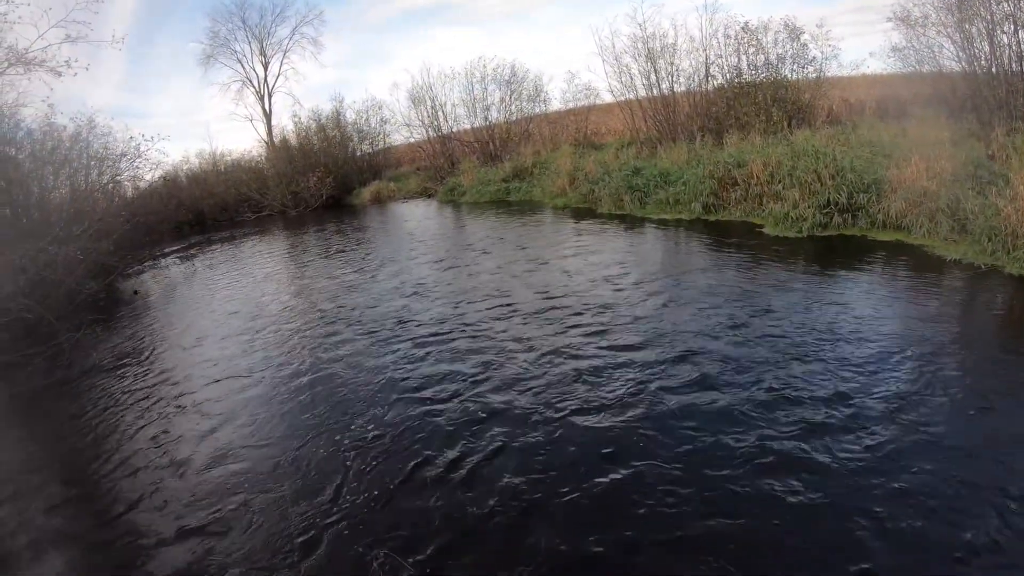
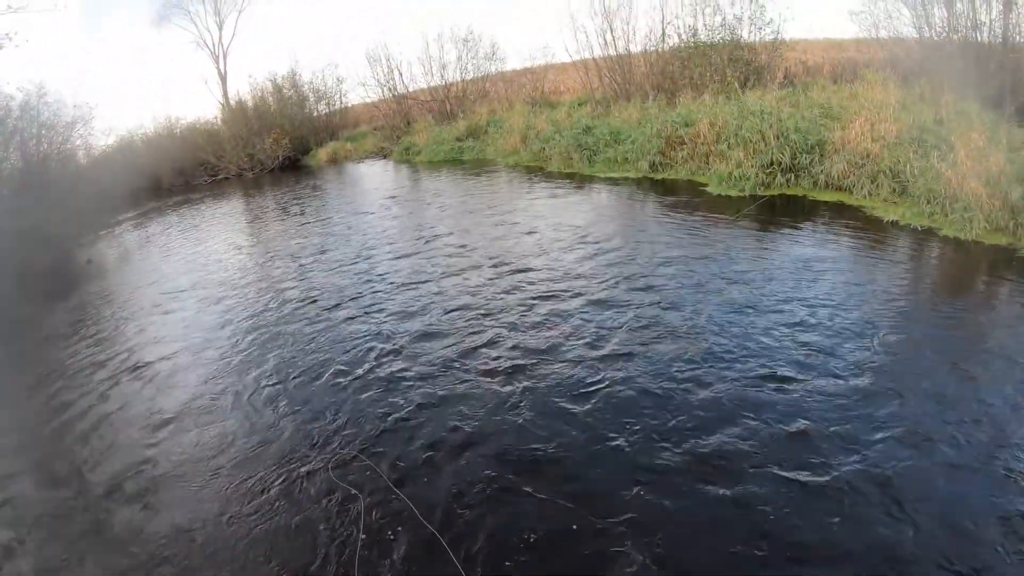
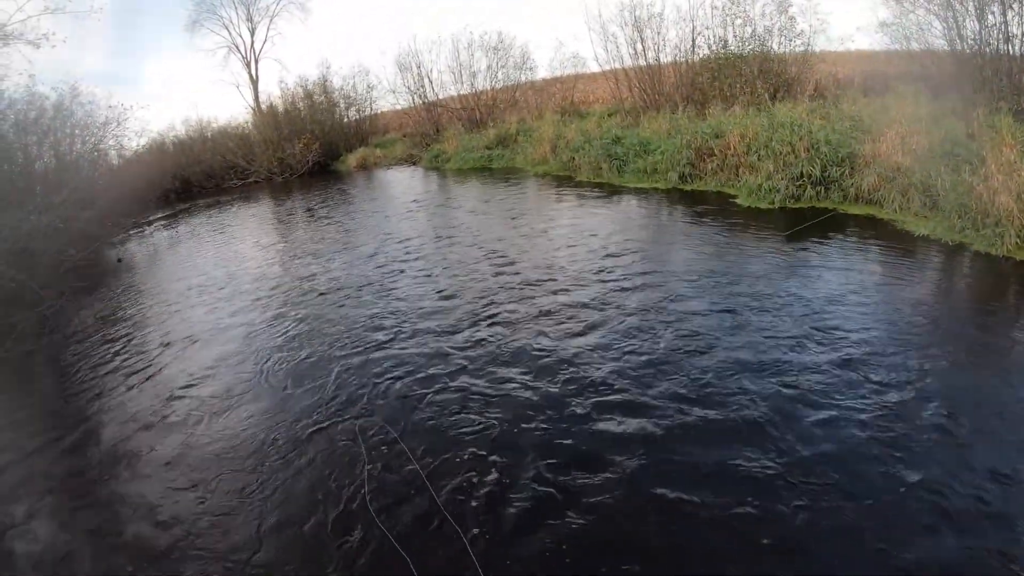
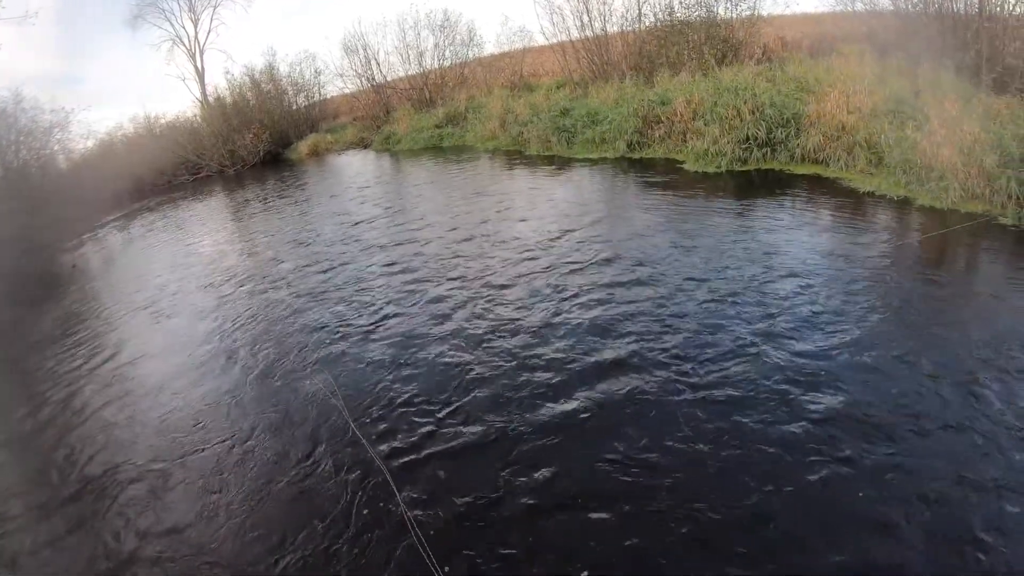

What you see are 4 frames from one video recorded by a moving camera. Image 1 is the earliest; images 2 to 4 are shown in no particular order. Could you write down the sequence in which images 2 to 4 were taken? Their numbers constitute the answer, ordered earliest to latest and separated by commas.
2, 3, 4
